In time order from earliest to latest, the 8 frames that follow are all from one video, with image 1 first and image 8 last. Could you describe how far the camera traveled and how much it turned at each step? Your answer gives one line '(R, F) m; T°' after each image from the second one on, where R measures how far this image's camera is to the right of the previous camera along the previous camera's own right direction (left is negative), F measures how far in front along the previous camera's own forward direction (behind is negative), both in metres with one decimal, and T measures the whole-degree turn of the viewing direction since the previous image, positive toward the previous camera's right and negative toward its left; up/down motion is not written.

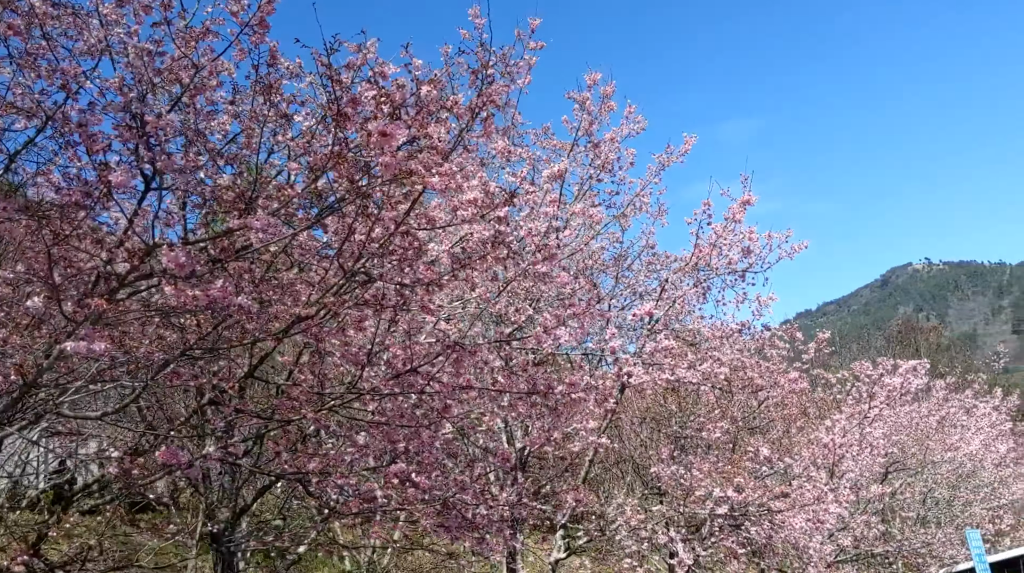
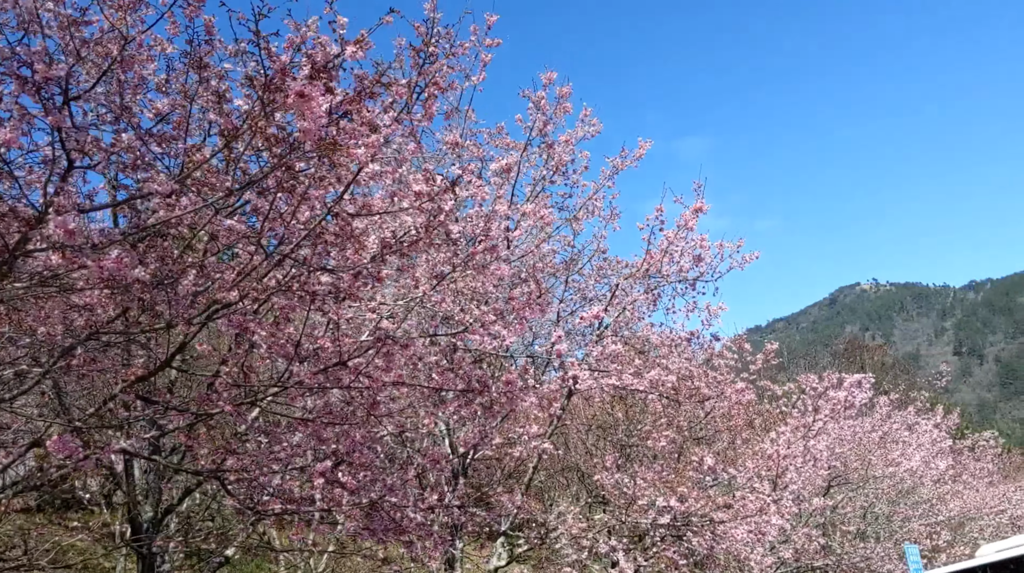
(+0.1, +0.2) m; +3°
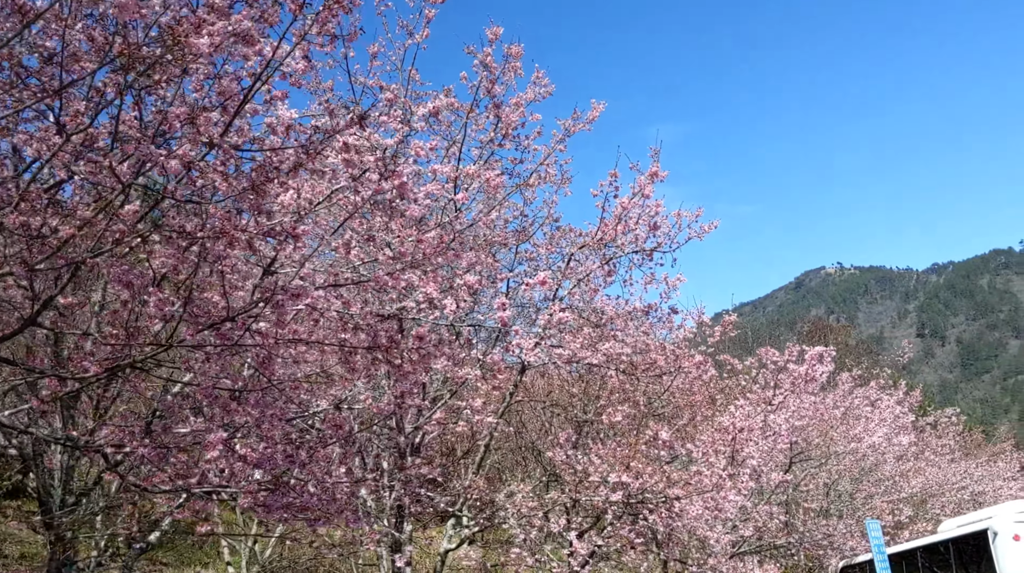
(+0.2, +0.5) m; +2°
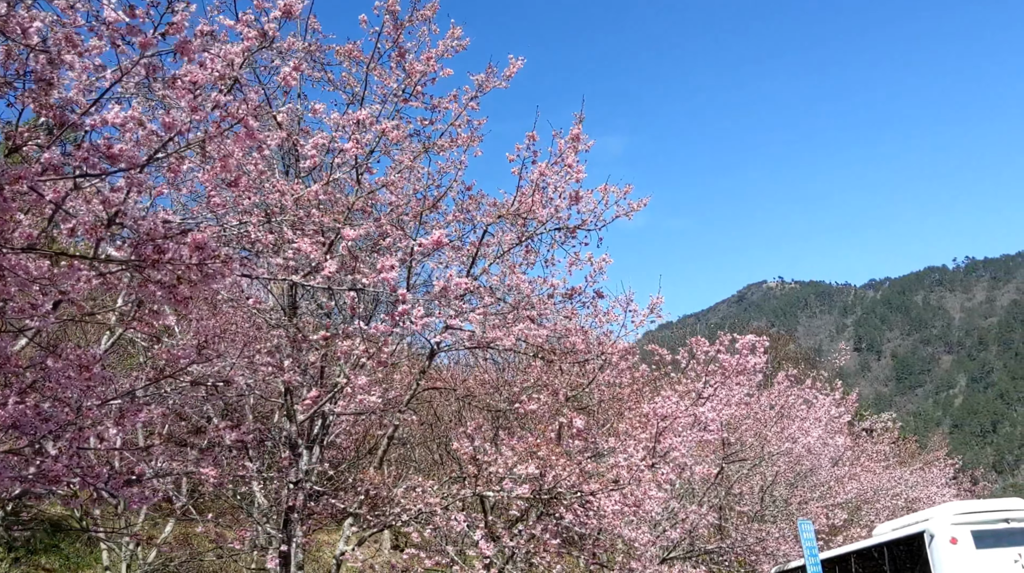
(+0.4, +1.0) m; +3°
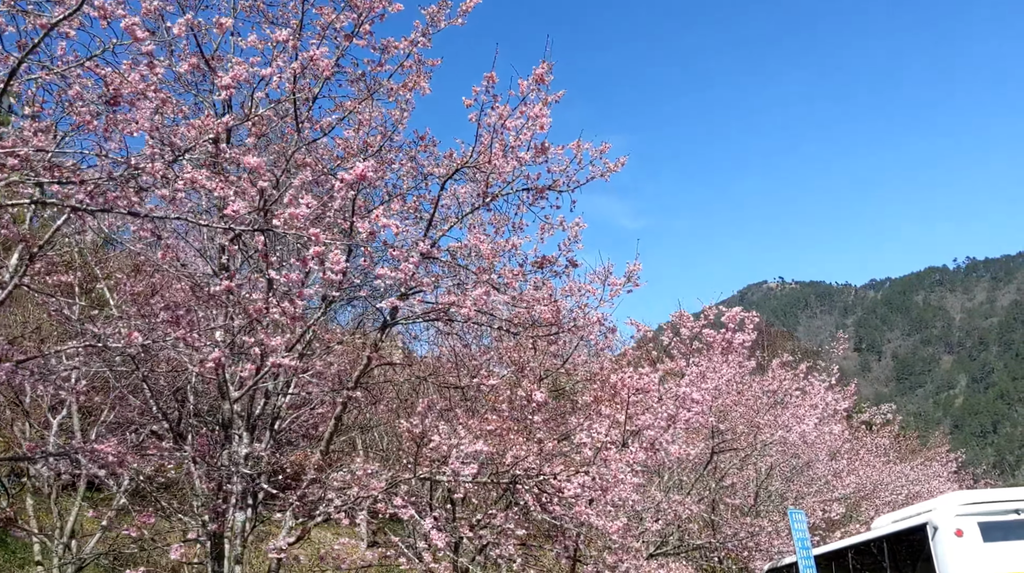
(+0.4, +1.0) m; 0°
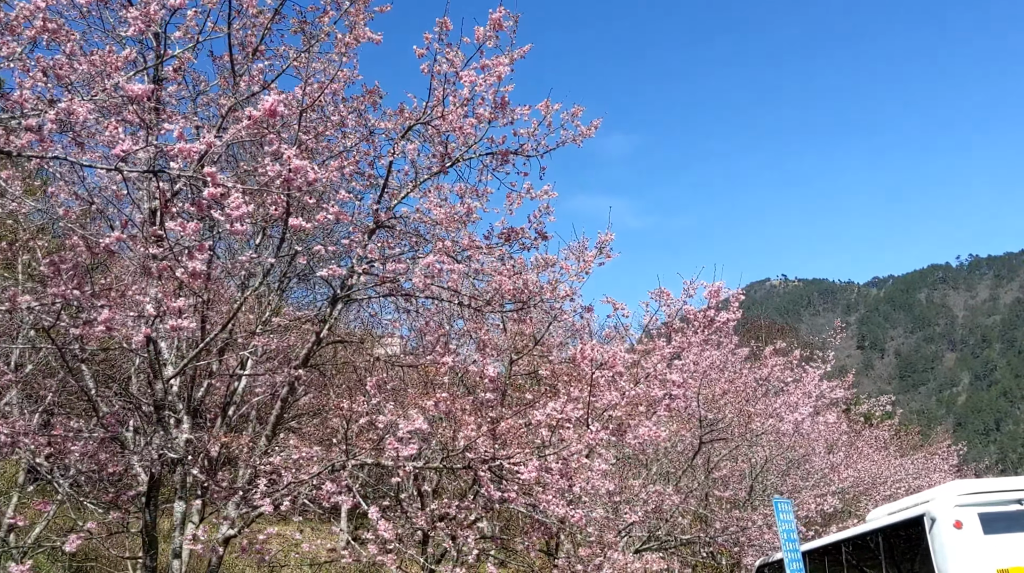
(+0.4, +0.8) m; 0°
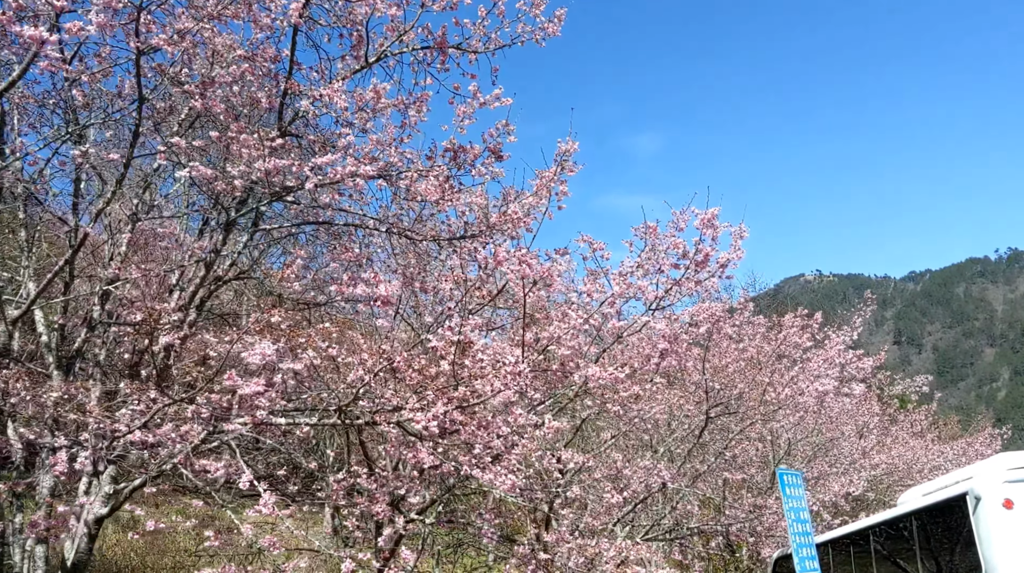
(+0.7, +1.8) m; -2°
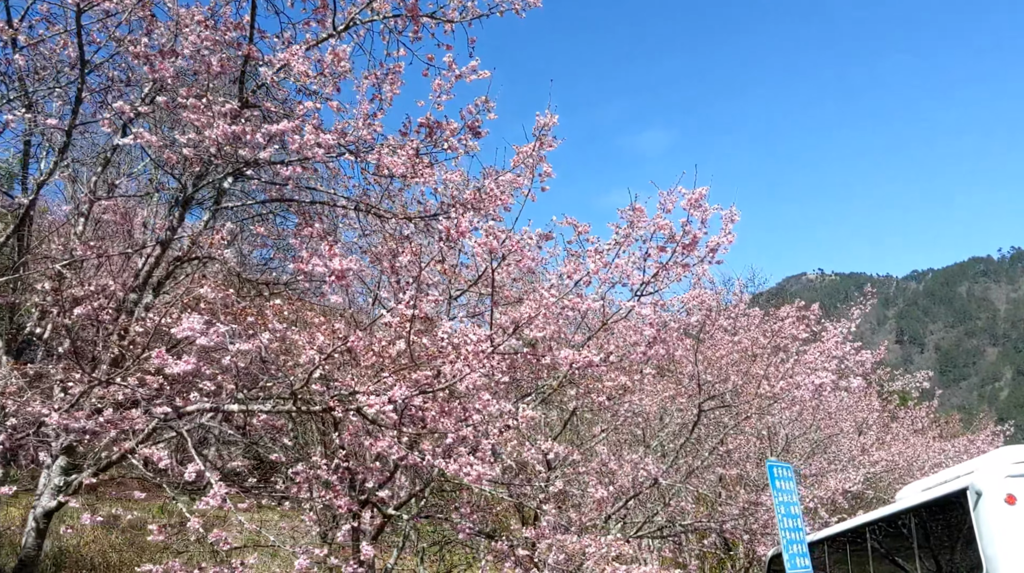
(+0.2, +0.4) m; 0°
